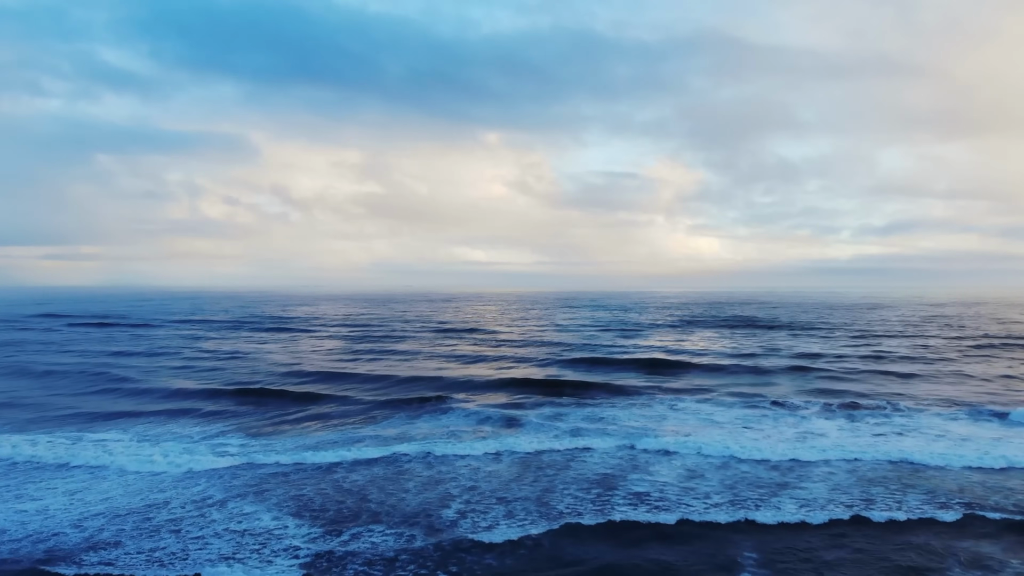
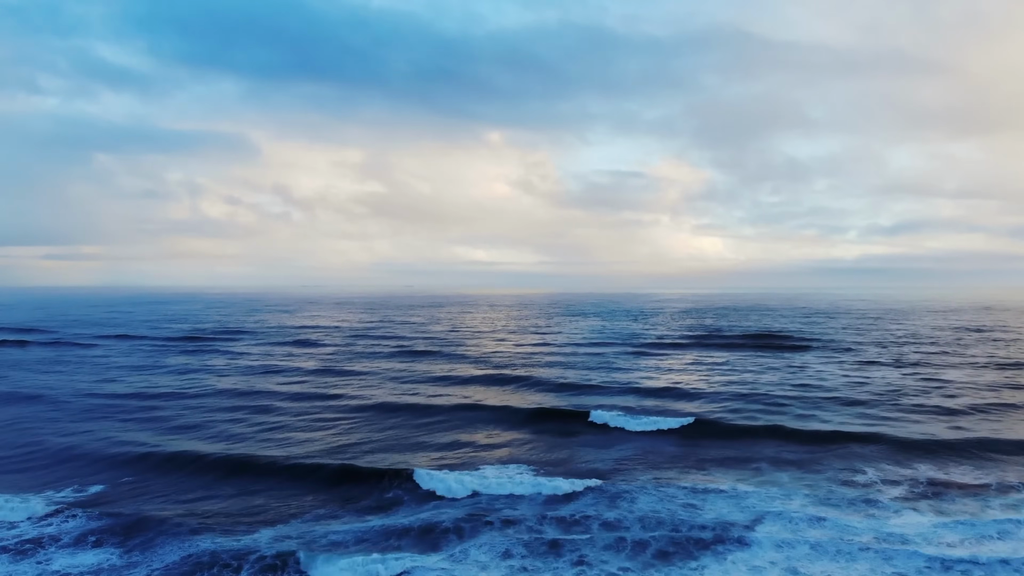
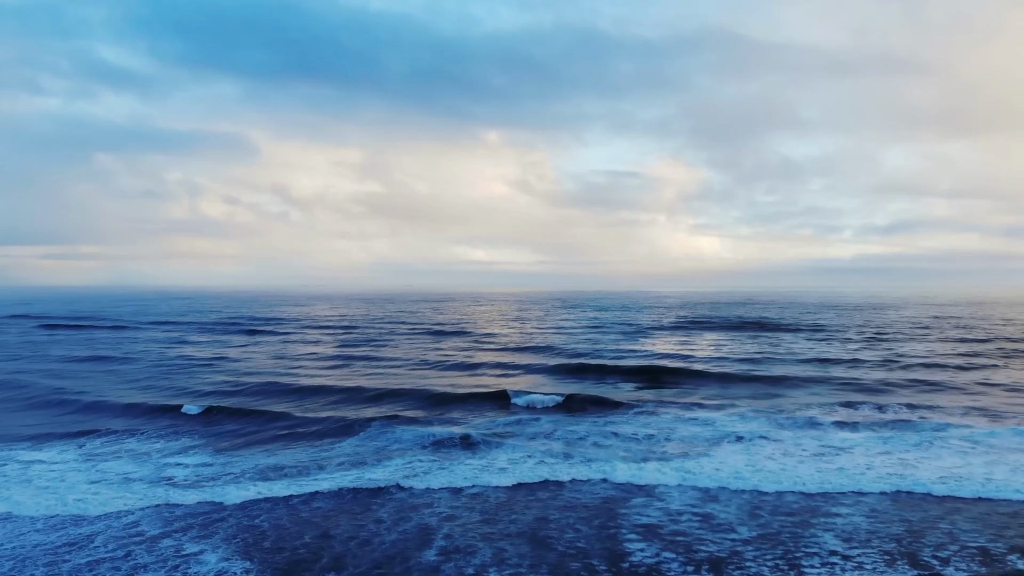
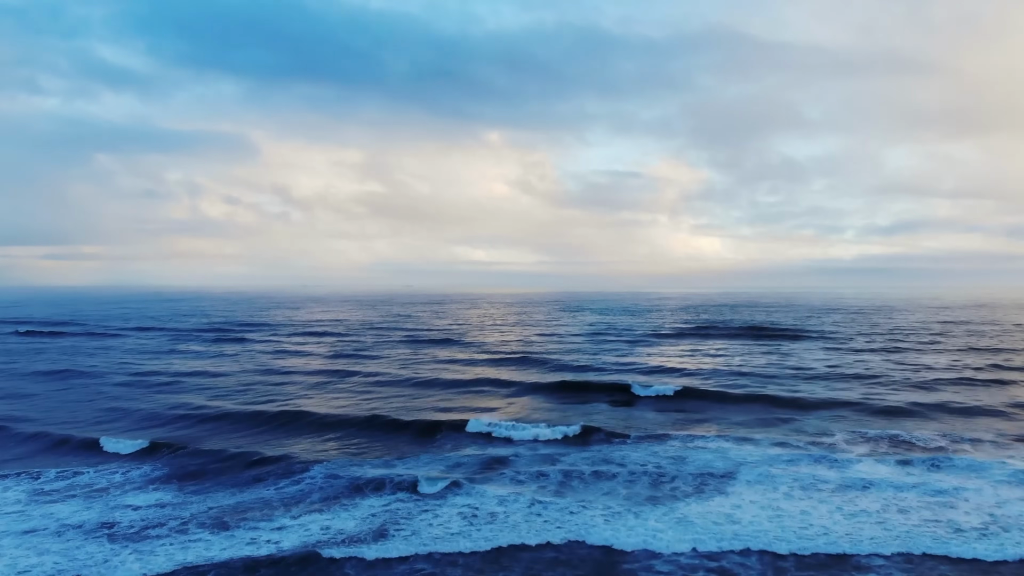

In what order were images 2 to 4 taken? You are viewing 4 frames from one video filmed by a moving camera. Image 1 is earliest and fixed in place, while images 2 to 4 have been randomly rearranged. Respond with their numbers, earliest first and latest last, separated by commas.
3, 4, 2
